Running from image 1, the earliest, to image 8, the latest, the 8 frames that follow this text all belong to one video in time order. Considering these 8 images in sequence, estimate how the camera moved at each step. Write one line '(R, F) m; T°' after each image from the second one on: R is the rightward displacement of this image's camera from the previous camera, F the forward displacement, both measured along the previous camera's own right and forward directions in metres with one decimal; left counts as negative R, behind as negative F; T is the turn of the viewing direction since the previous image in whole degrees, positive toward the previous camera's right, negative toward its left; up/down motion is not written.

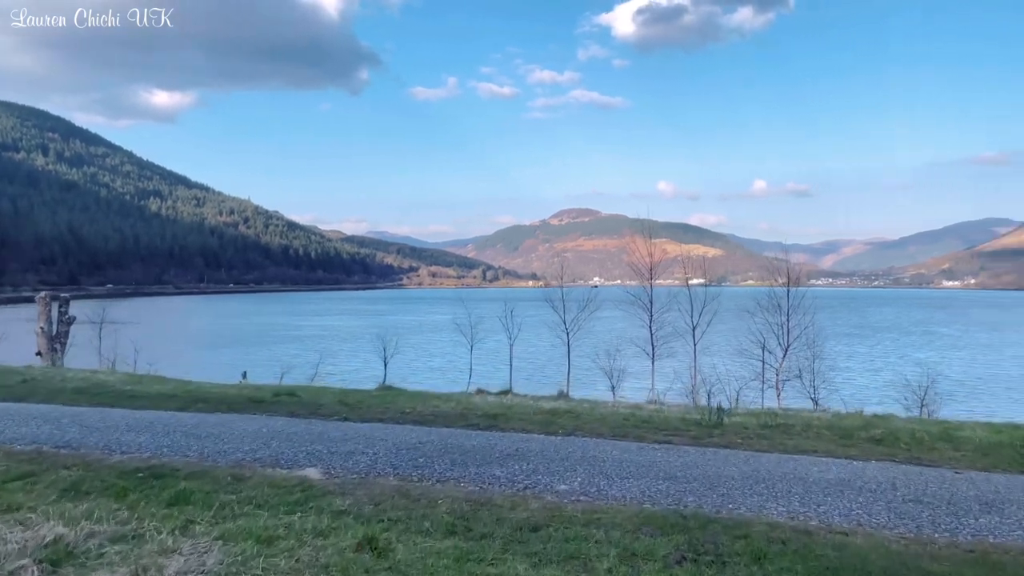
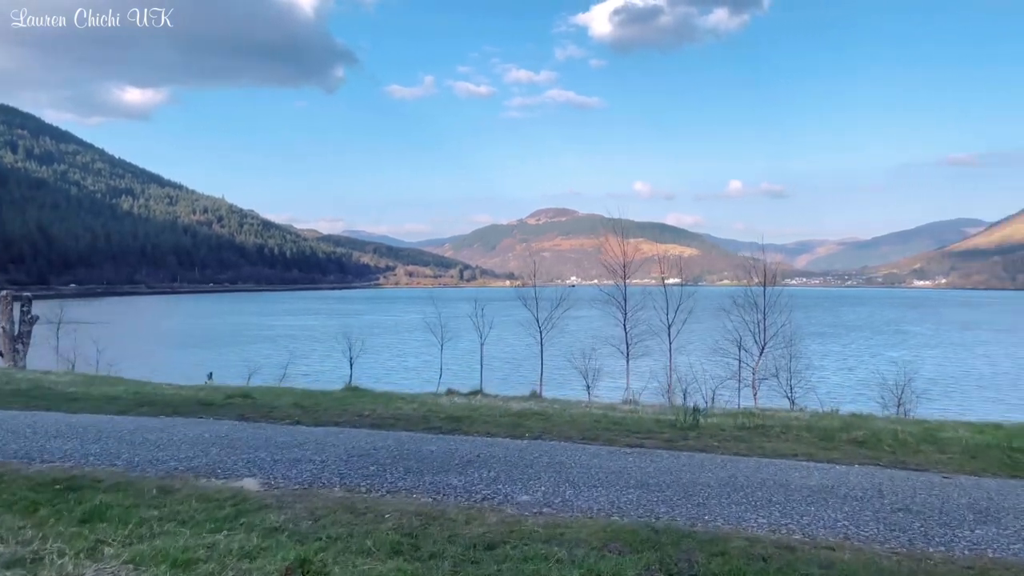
(+0.2, +0.6) m; +2°
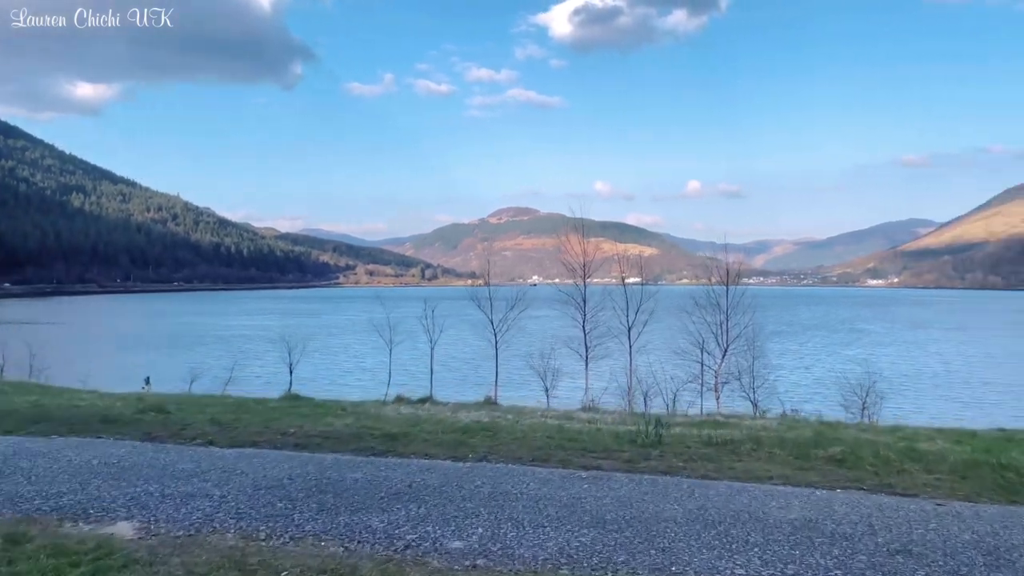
(+0.2, +1.1) m; +3°
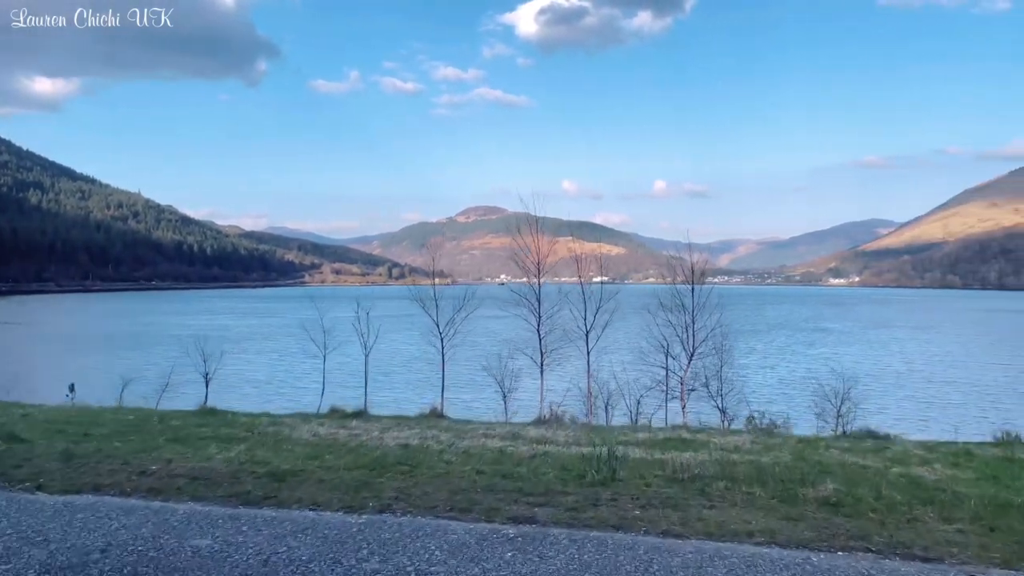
(+0.4, +1.8) m; +2°
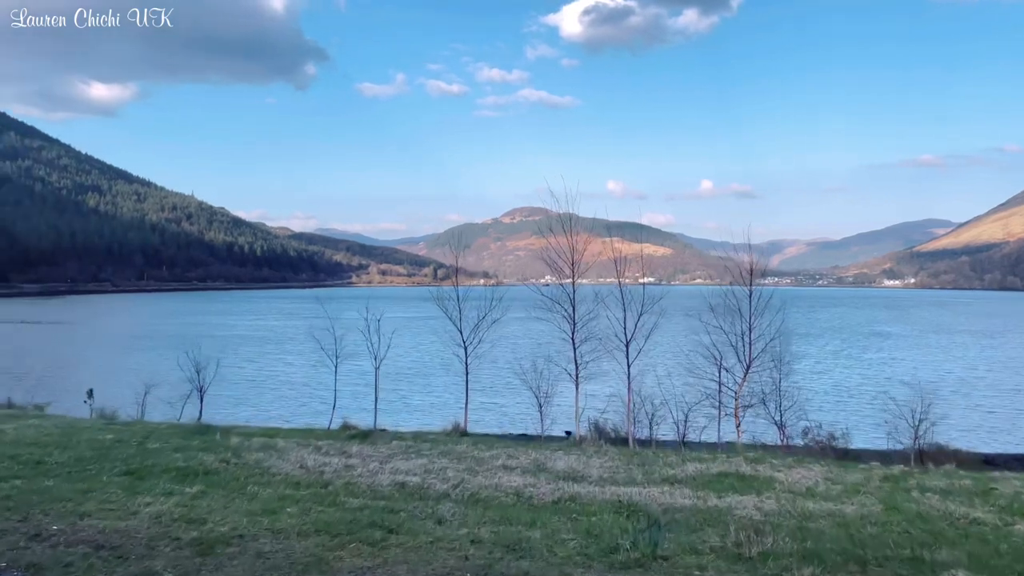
(+0.3, +1.9) m; -3°
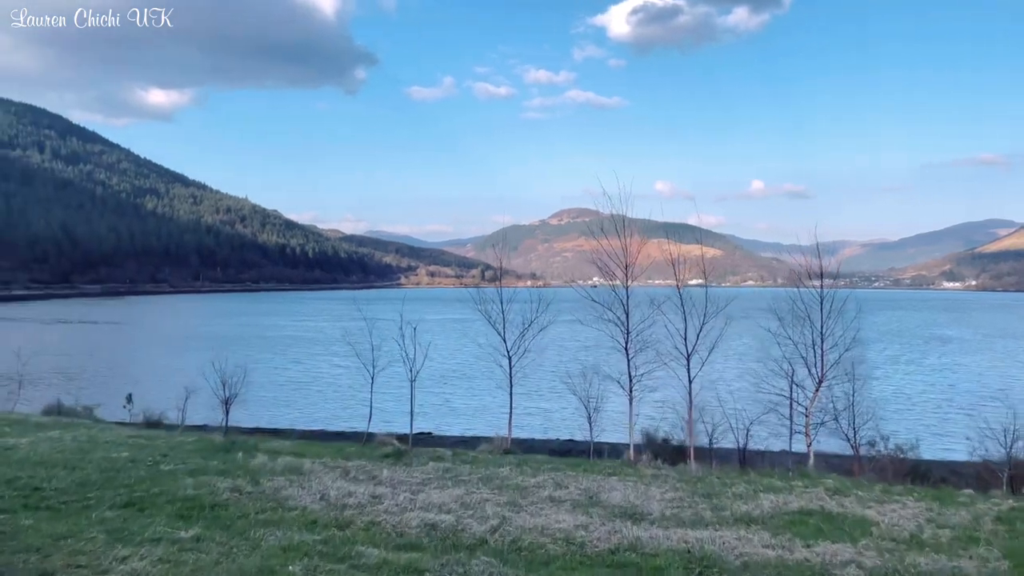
(0.0, +1.2) m; -3°
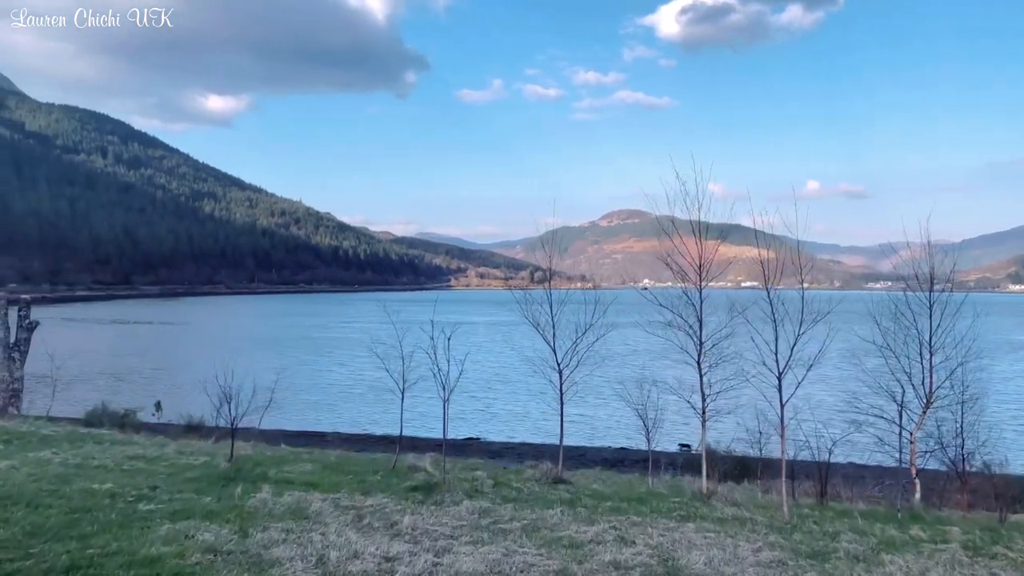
(0.0, +2.0) m; -3°
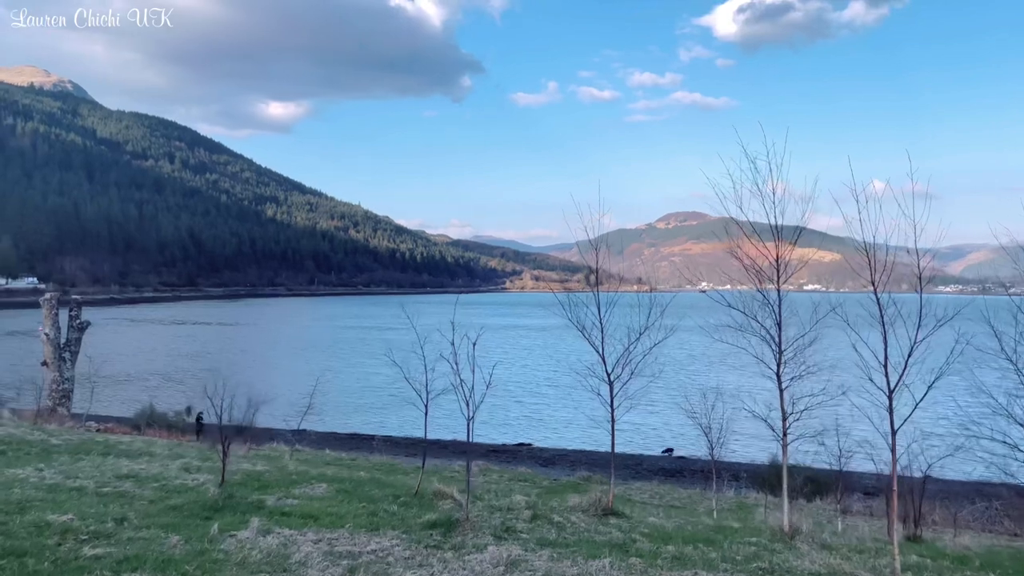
(+0.2, +1.9) m; -4°
